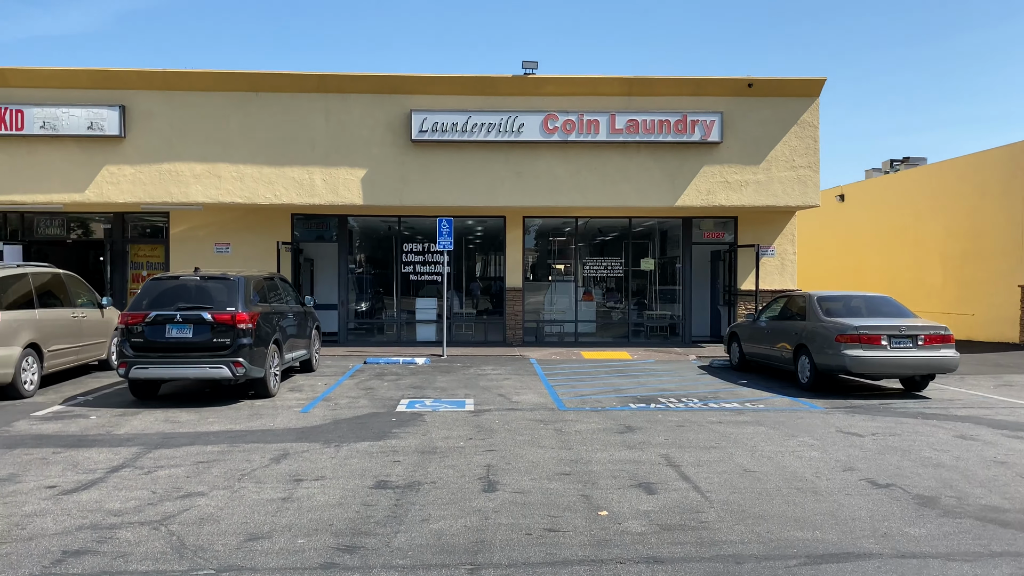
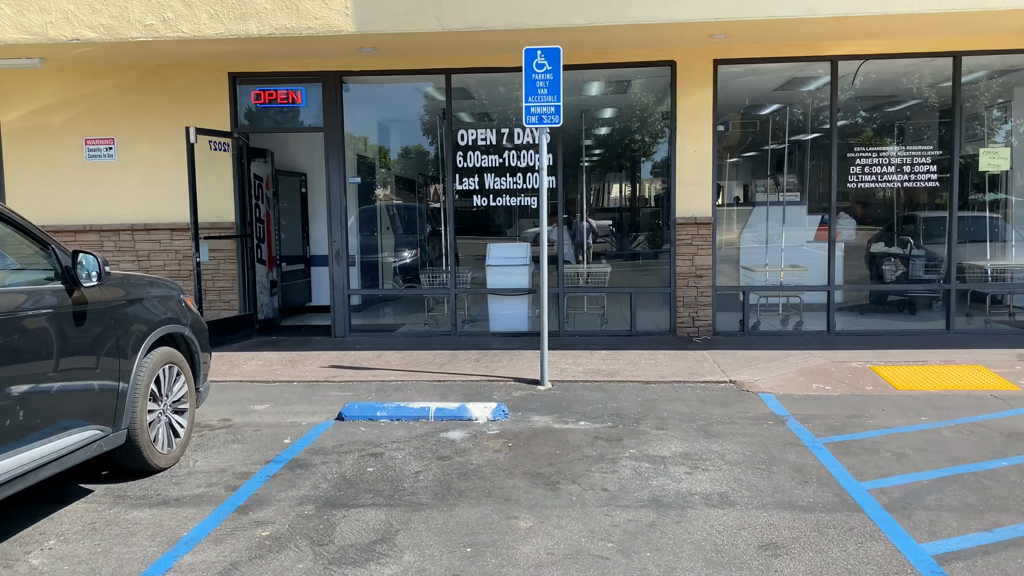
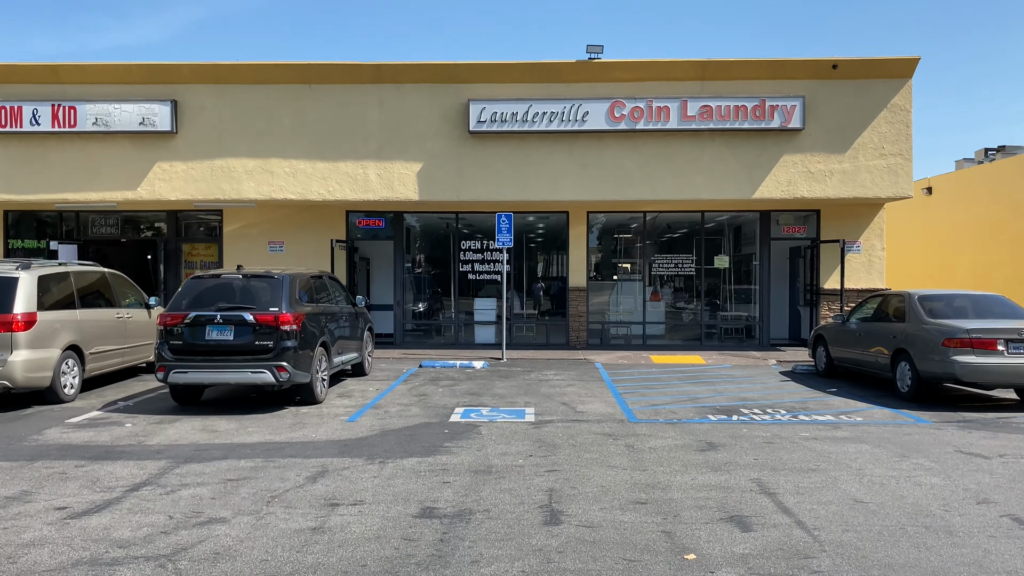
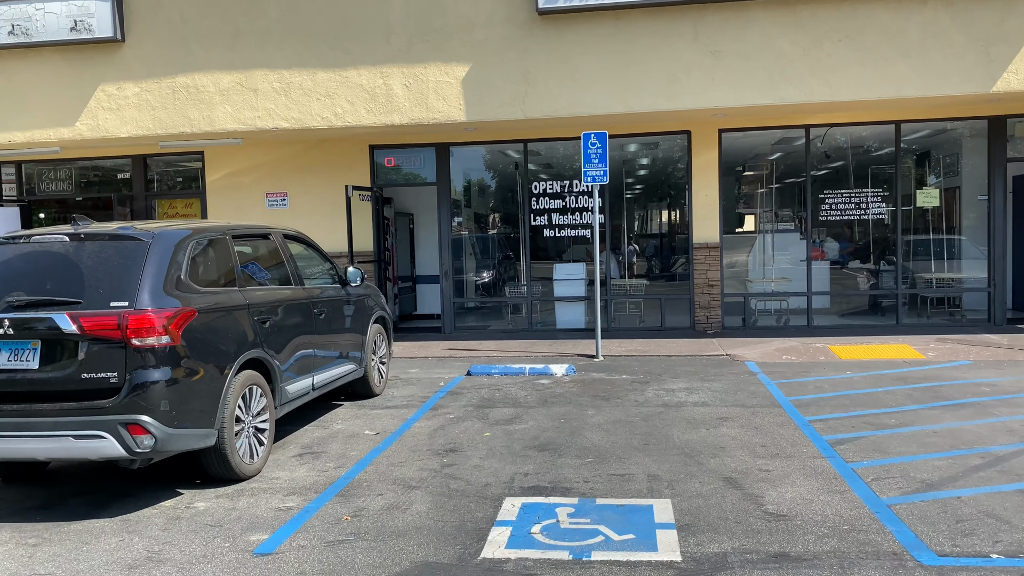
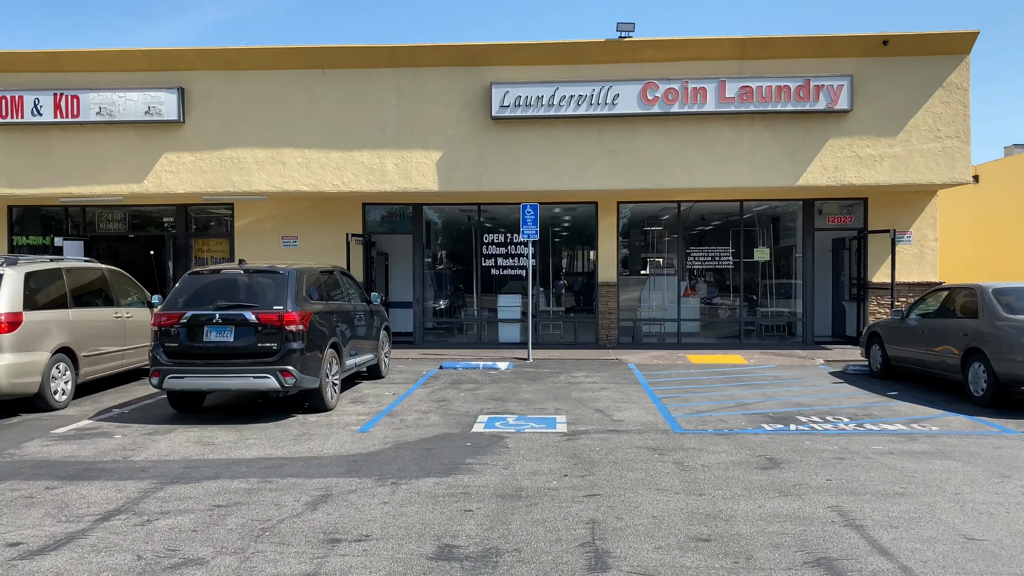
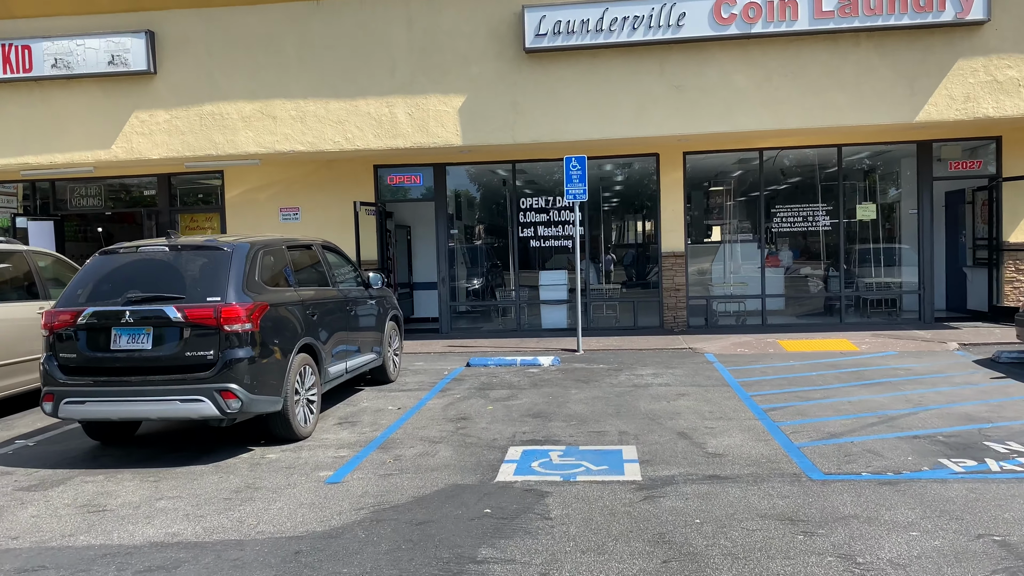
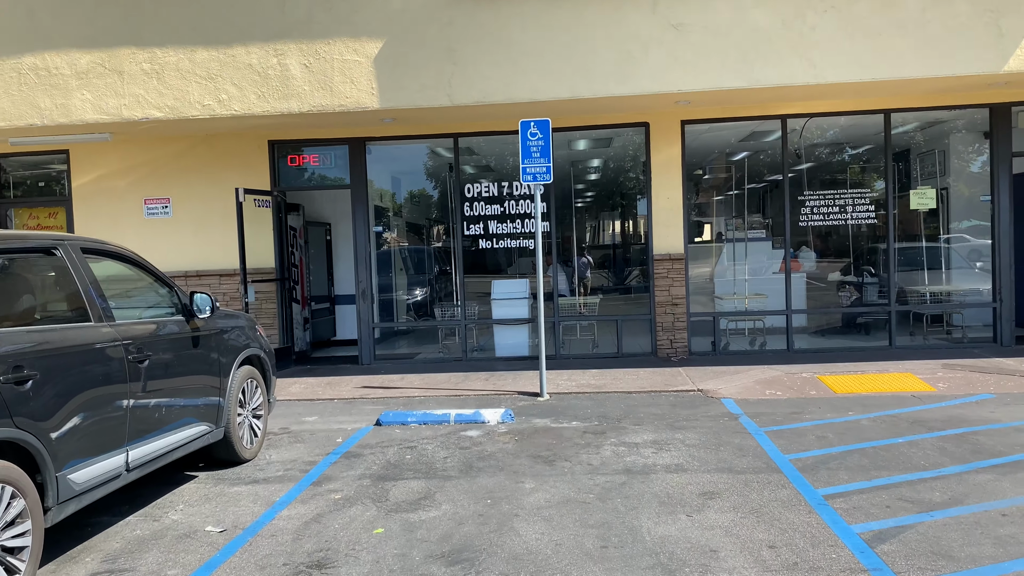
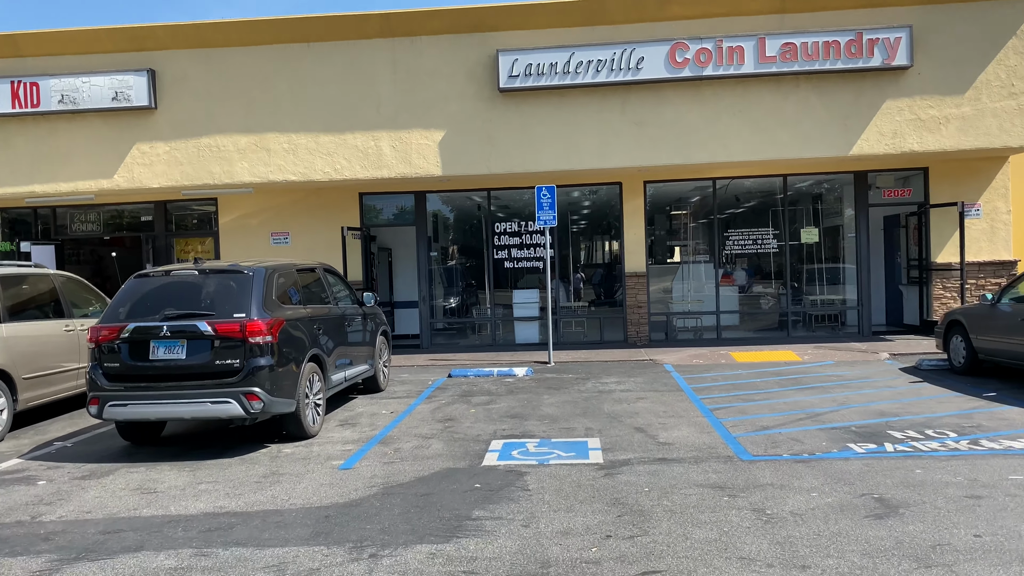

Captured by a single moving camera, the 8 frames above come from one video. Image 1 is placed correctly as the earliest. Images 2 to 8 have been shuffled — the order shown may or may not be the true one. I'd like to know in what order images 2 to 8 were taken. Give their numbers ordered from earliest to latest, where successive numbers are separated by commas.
3, 5, 8, 6, 4, 7, 2
